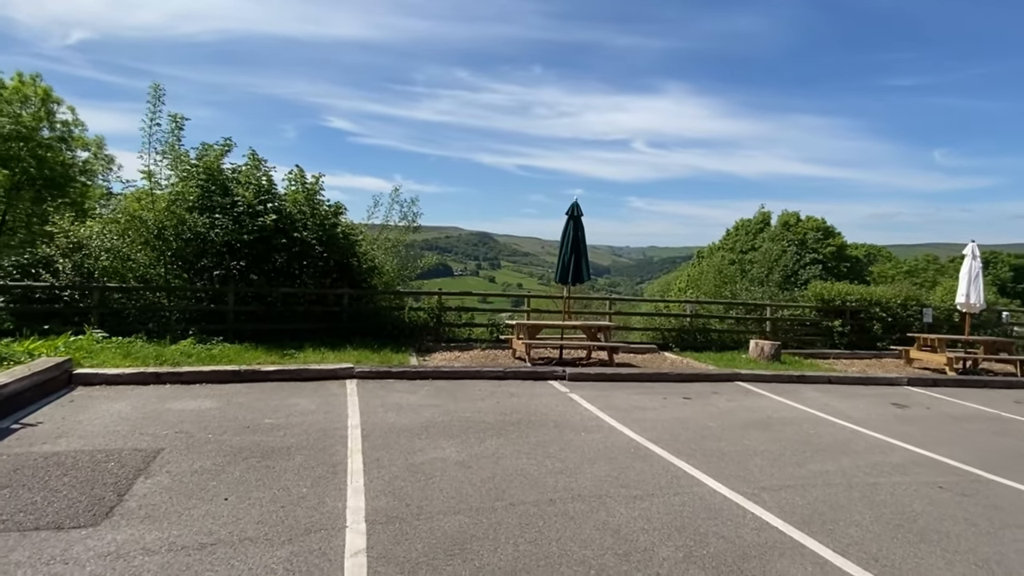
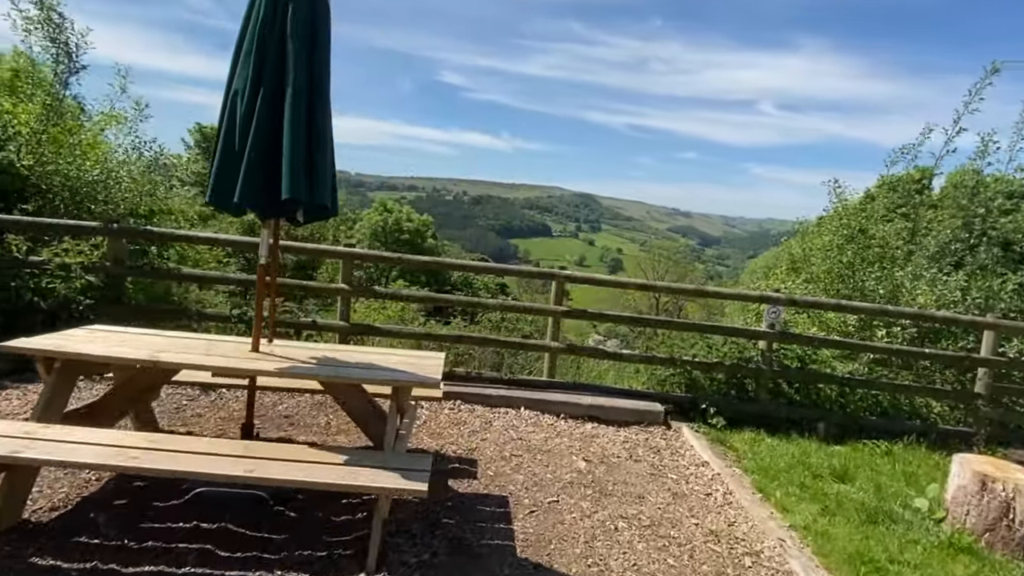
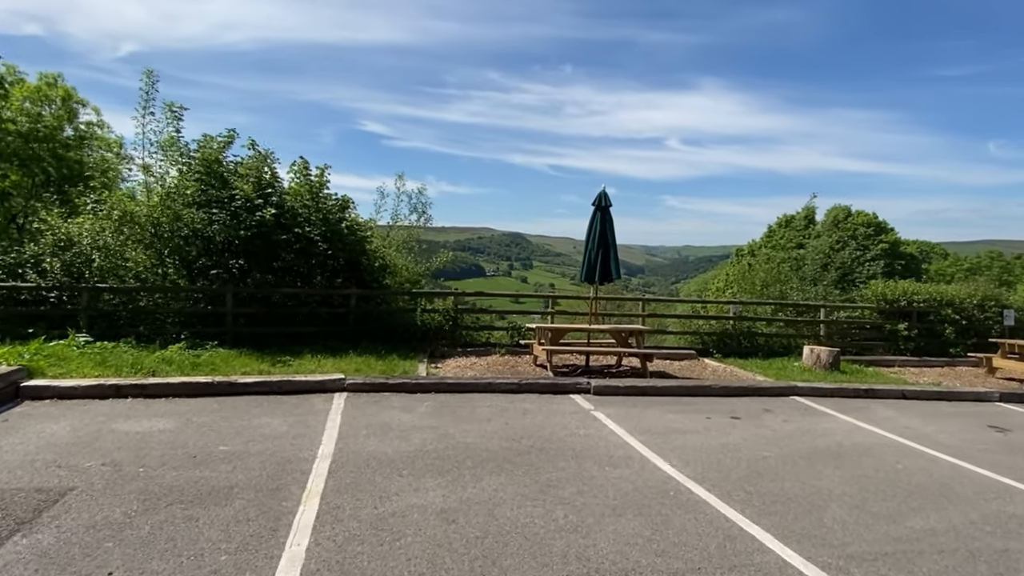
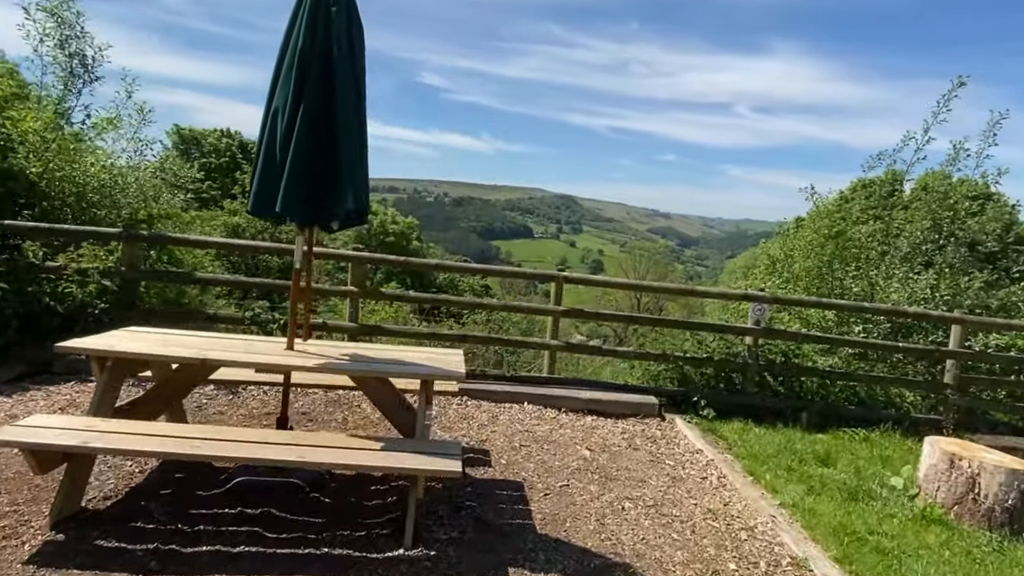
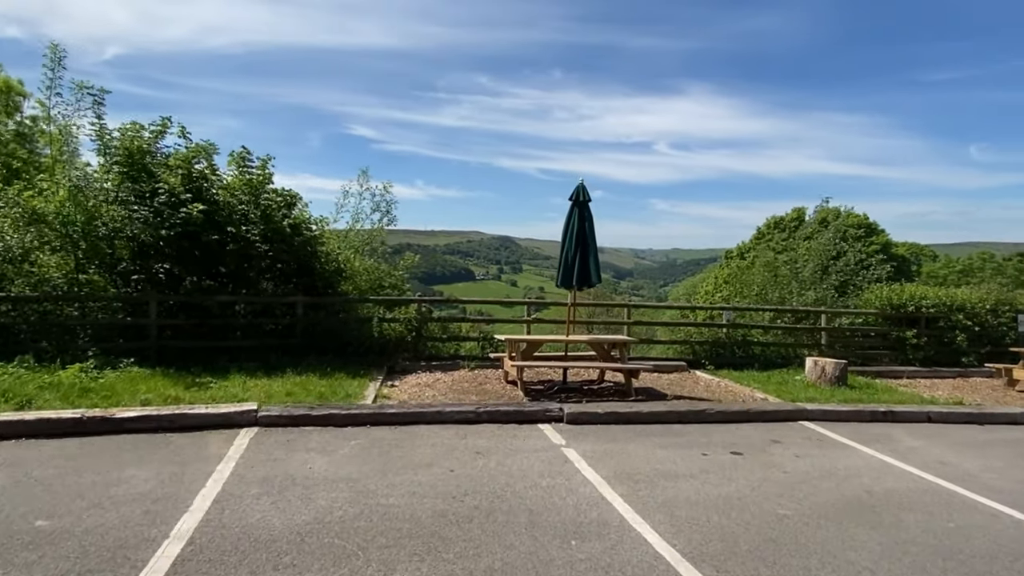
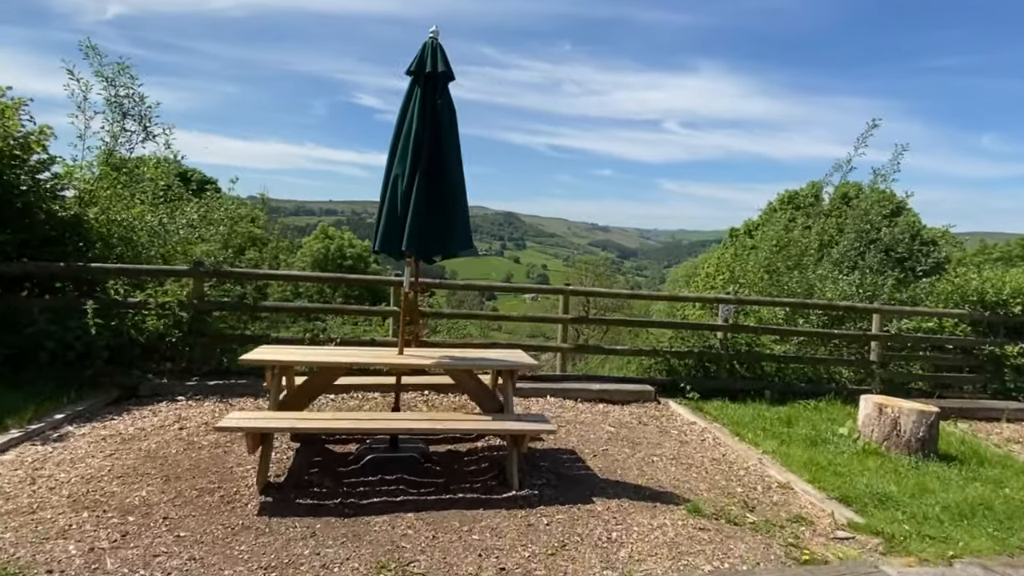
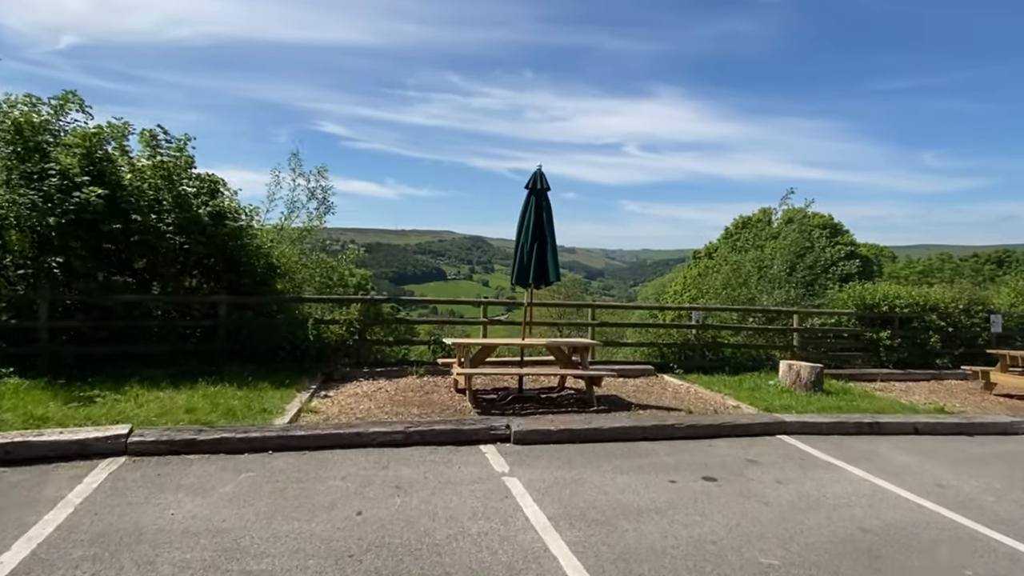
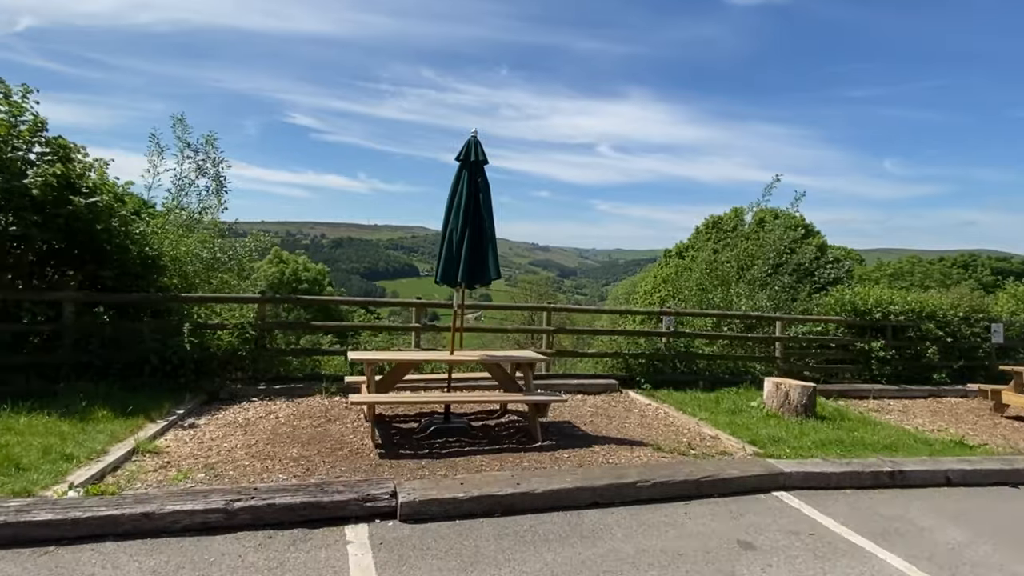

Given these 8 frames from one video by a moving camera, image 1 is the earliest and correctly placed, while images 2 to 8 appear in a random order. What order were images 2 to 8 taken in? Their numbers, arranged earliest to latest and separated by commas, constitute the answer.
3, 5, 7, 8, 6, 4, 2
